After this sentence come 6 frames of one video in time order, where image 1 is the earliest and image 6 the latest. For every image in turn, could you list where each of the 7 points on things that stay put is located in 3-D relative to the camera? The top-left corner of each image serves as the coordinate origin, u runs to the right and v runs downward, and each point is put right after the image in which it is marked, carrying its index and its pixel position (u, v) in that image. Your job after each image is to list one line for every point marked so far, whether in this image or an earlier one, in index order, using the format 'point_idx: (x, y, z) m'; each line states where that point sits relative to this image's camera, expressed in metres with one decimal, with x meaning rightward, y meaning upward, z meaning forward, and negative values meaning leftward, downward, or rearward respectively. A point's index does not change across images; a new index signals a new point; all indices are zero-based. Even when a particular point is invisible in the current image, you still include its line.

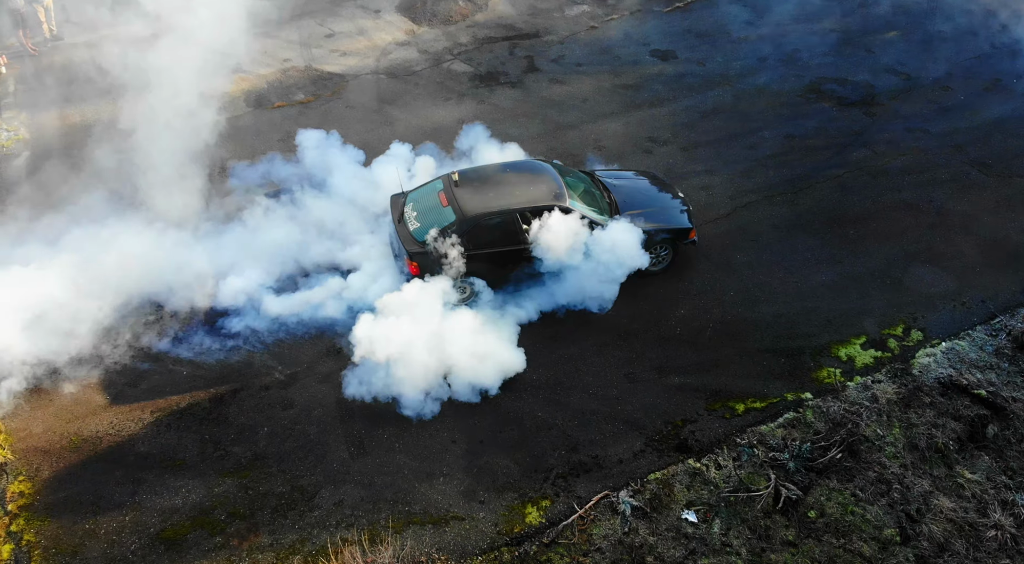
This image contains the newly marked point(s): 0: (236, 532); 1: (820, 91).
0: (-2.2, -2.0, +6.2) m
1: (+4.8, +3.0, +12.4) m
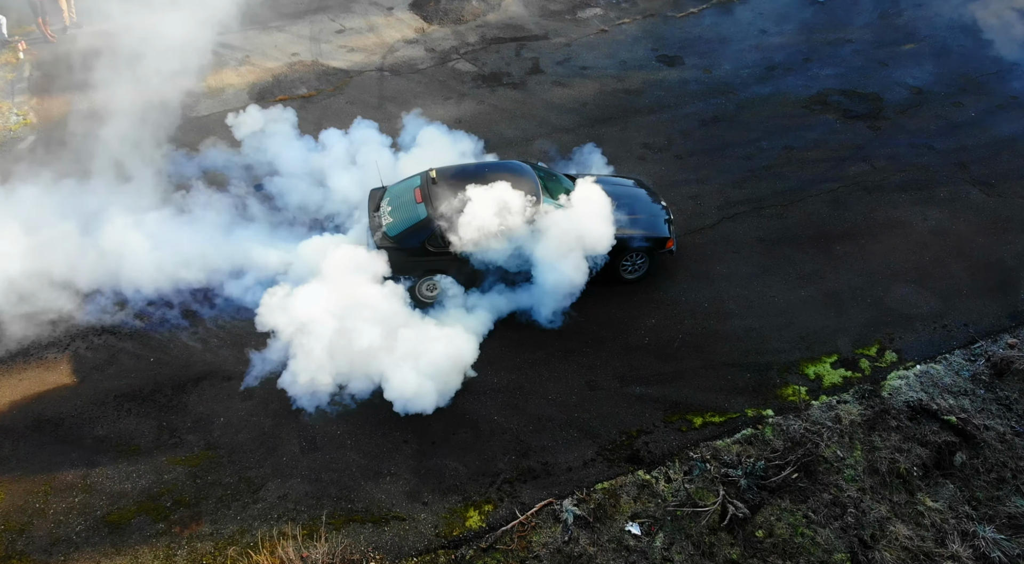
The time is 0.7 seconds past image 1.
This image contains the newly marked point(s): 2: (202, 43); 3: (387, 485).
0: (-2.6, -1.9, +6.3) m
1: (+4.8, +2.7, +12.2) m
2: (-5.4, +4.1, +14.0) m
3: (-1.0, -1.7, +6.5) m
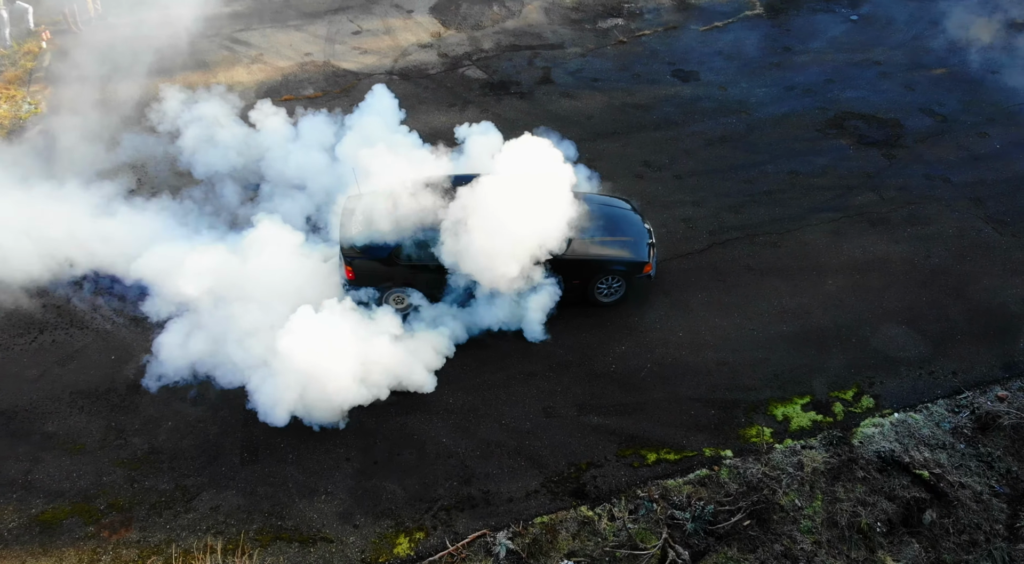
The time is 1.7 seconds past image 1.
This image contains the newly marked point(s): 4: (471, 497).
0: (-3.1, -1.9, +6.3) m
1: (+4.8, +2.3, +11.7) m
2: (-5.1, +4.2, +14.1) m
3: (-1.5, -1.8, +6.4) m
4: (-0.3, -1.7, +6.4) m
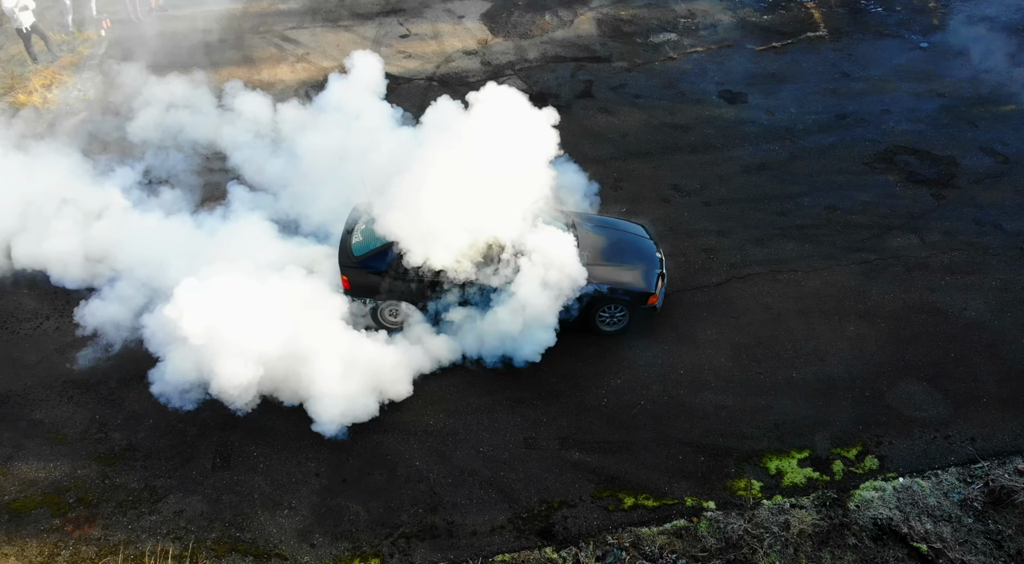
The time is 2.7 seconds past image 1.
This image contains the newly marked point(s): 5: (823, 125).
0: (-3.4, -1.9, +6.3) m
1: (+5.2, +1.7, +11.1) m
2: (-4.3, +4.3, +14.2) m
3: (-1.8, -1.9, +6.3) m
4: (-0.6, -1.9, +6.3) m
5: (+4.6, +2.3, +12.0) m
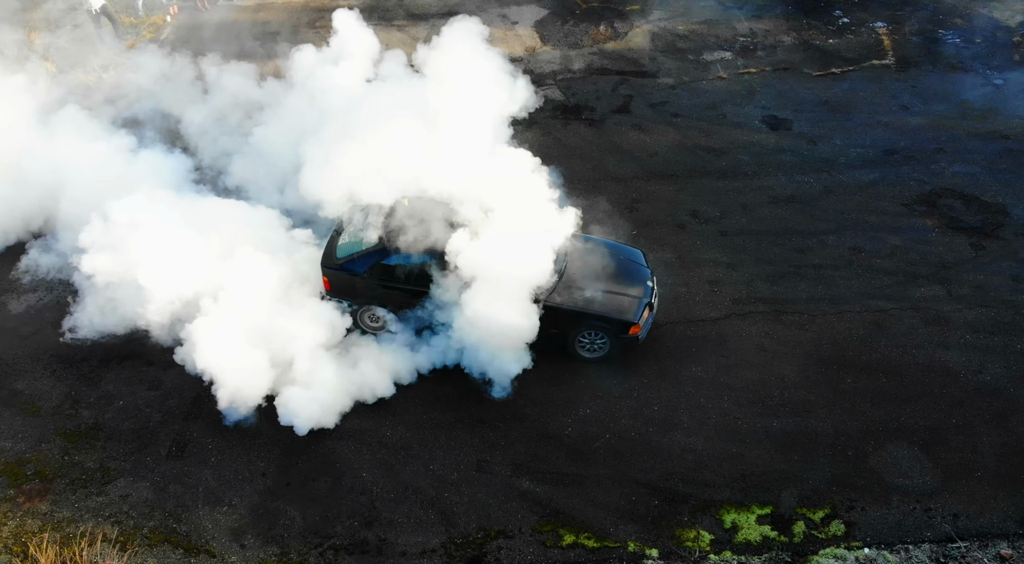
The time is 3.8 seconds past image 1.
0: (-3.9, -1.7, +6.5) m
1: (+5.5, +1.0, +10.4) m
2: (-3.5, +4.5, +14.5) m
3: (-2.3, -1.8, +6.3) m
4: (-1.1, -2.0, +6.2) m
5: (+5.0, +1.7, +11.3) m
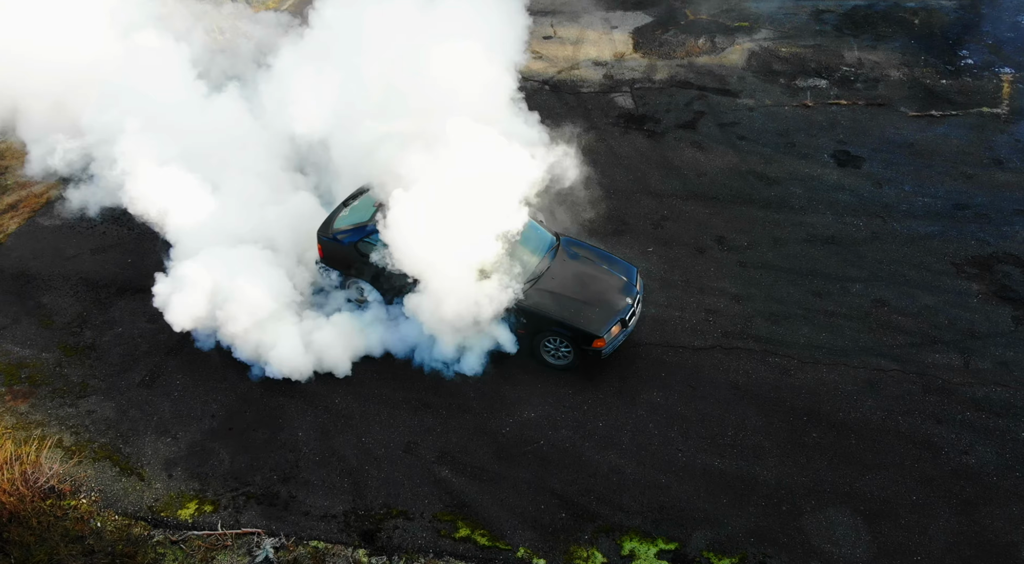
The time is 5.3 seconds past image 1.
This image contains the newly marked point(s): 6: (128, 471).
0: (-4.5, -1.0, +7.4) m
1: (+5.7, +0.2, +9.5) m
2: (-1.7, +5.0, +15.0) m
3: (-3.0, -1.4, +6.9) m
4: (-1.9, -1.7, +6.6) m
5: (+5.5, +0.9, +10.6) m
6: (-3.2, -1.6, +6.7) m
